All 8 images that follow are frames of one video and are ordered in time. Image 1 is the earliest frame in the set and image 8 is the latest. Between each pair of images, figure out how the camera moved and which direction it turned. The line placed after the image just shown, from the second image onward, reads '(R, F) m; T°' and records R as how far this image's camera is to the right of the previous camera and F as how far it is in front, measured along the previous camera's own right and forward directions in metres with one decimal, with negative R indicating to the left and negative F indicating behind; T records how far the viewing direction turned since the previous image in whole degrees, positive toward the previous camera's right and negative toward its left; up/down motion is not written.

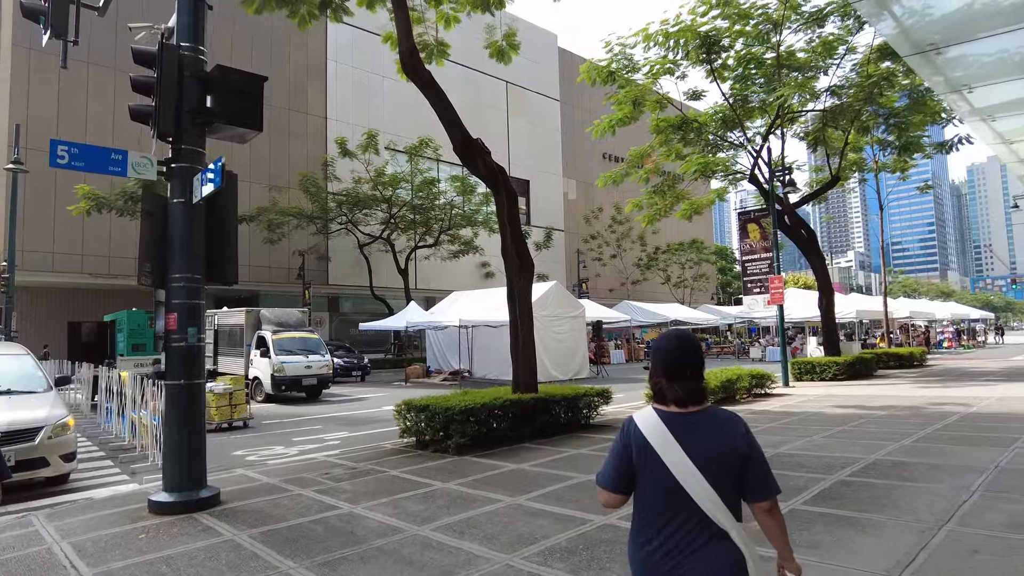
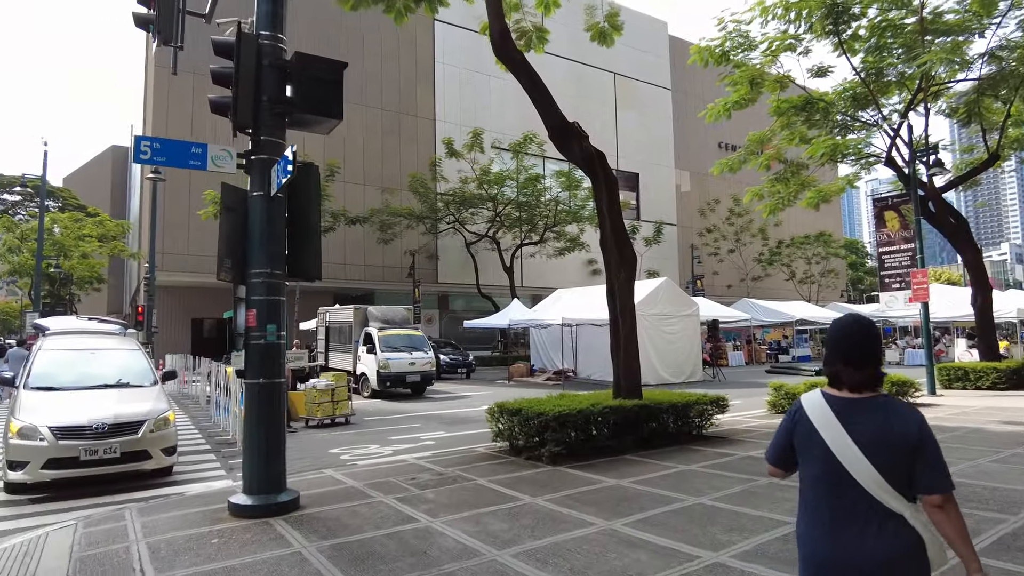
(+0.1, +0.7) m; -10°
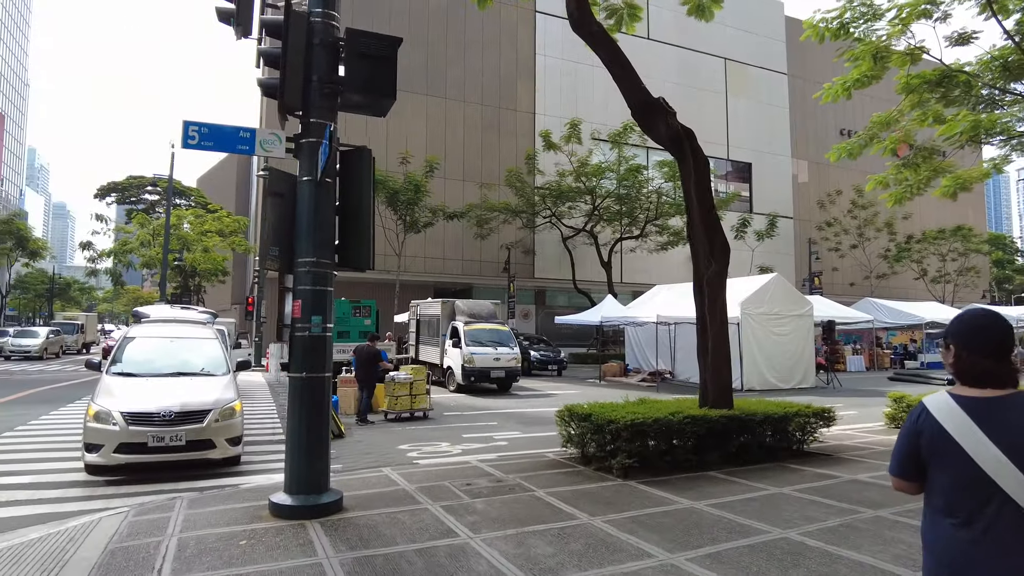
(+0.4, +0.7) m; -9°
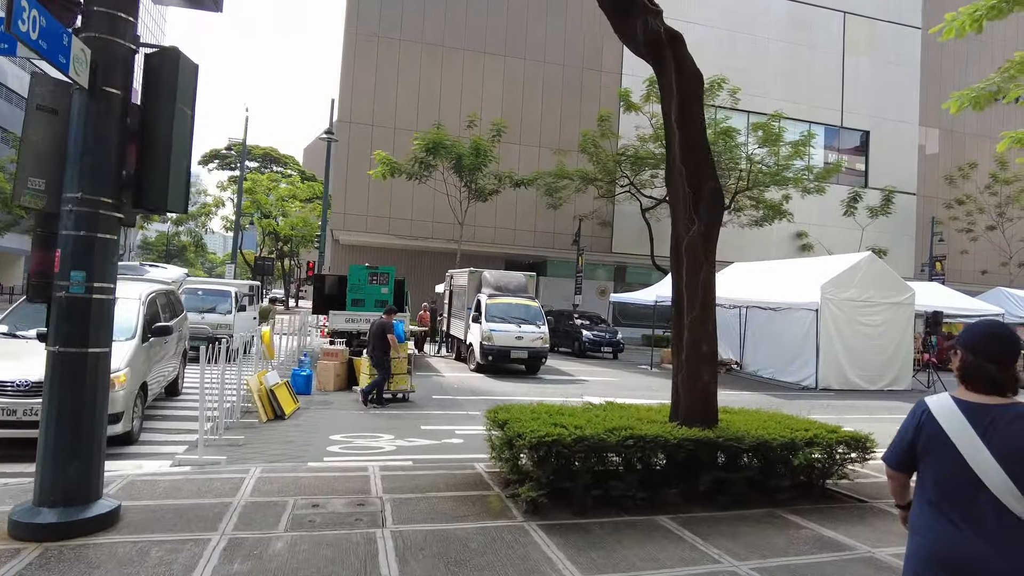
(+1.8, +2.1) m; -9°
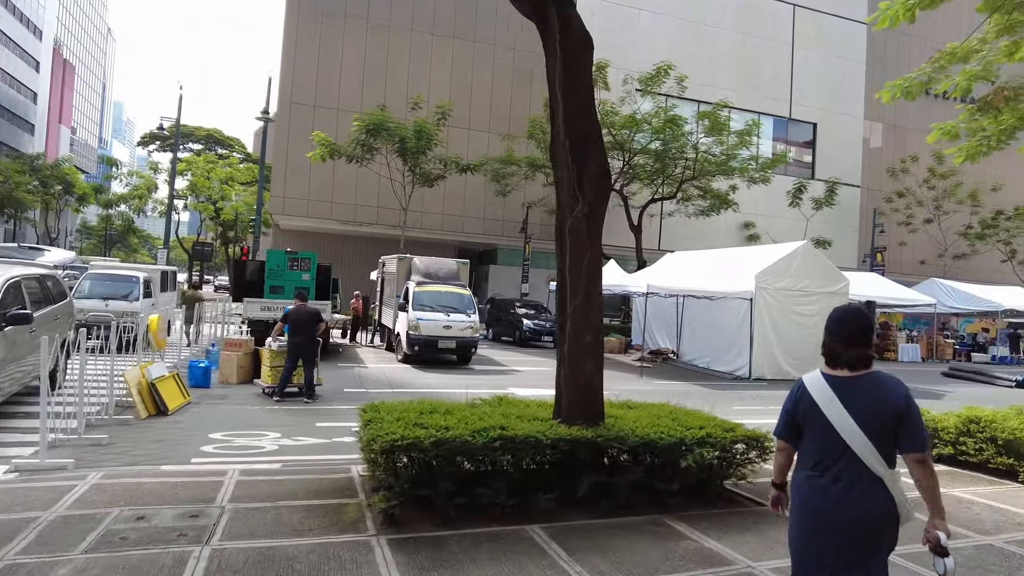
(+0.7, +0.5) m; +3°
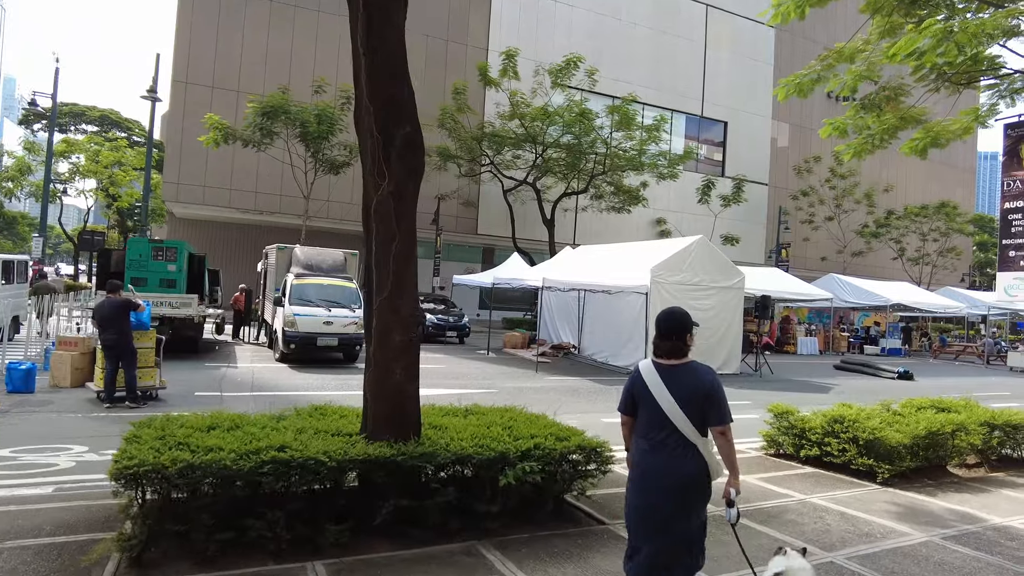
(+0.8, +0.6) m; +6°
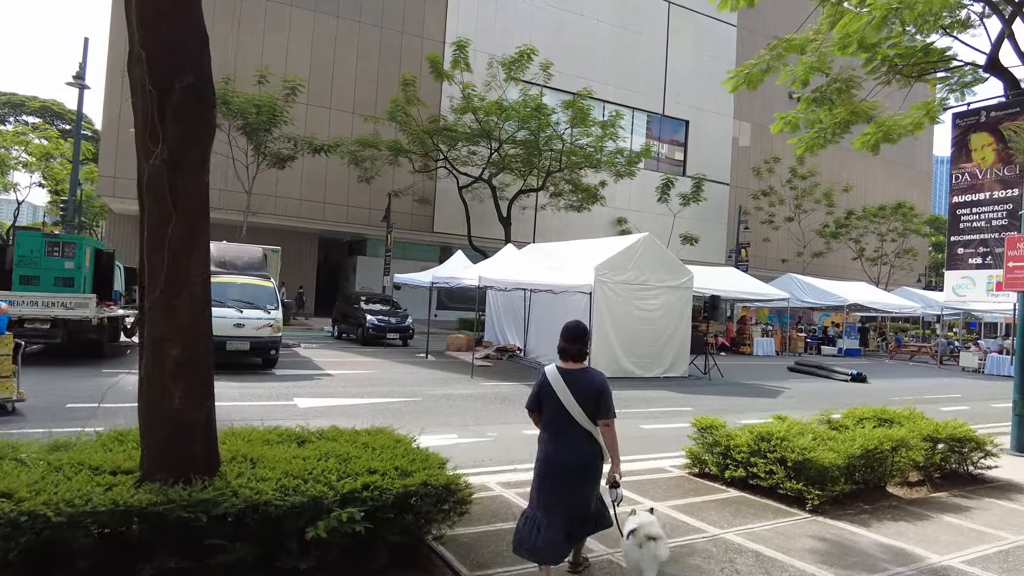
(+0.8, +0.9) m; +3°
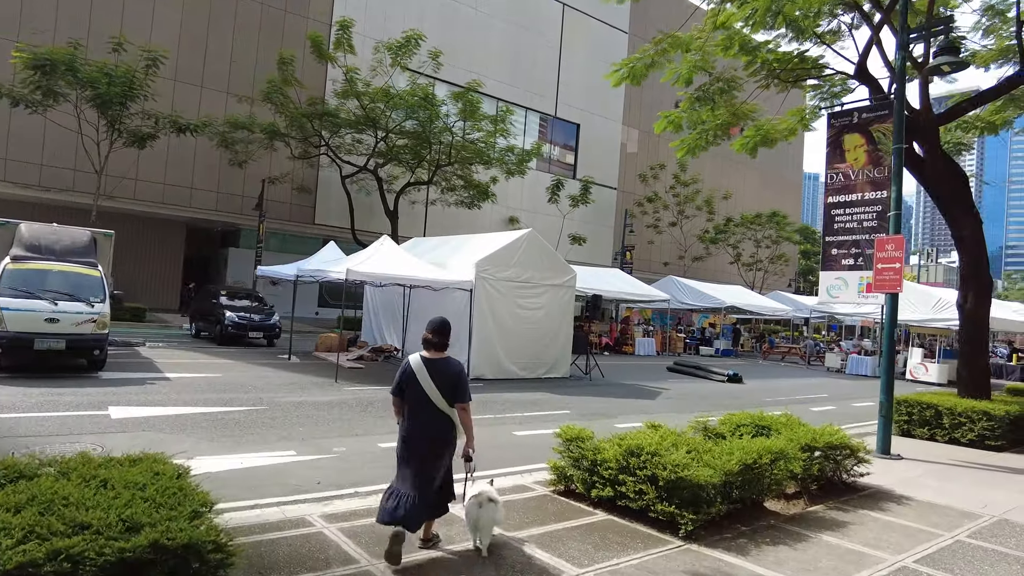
(+0.4, +0.9) m; +9°
